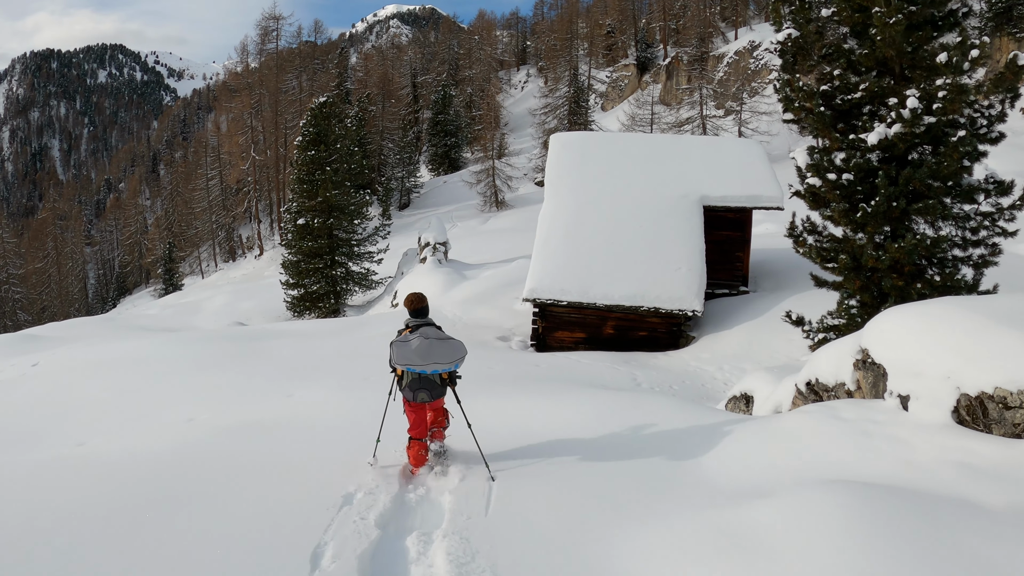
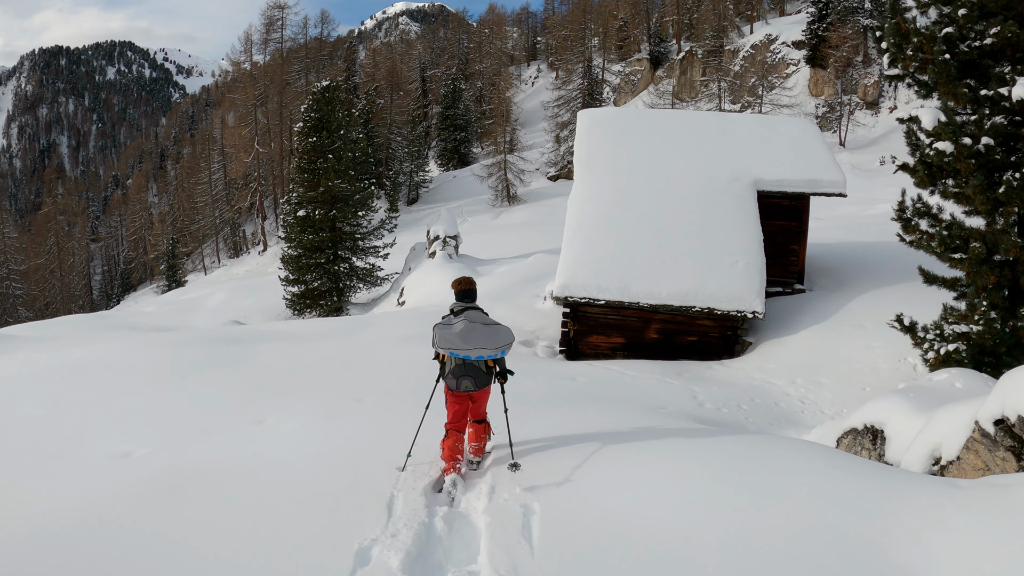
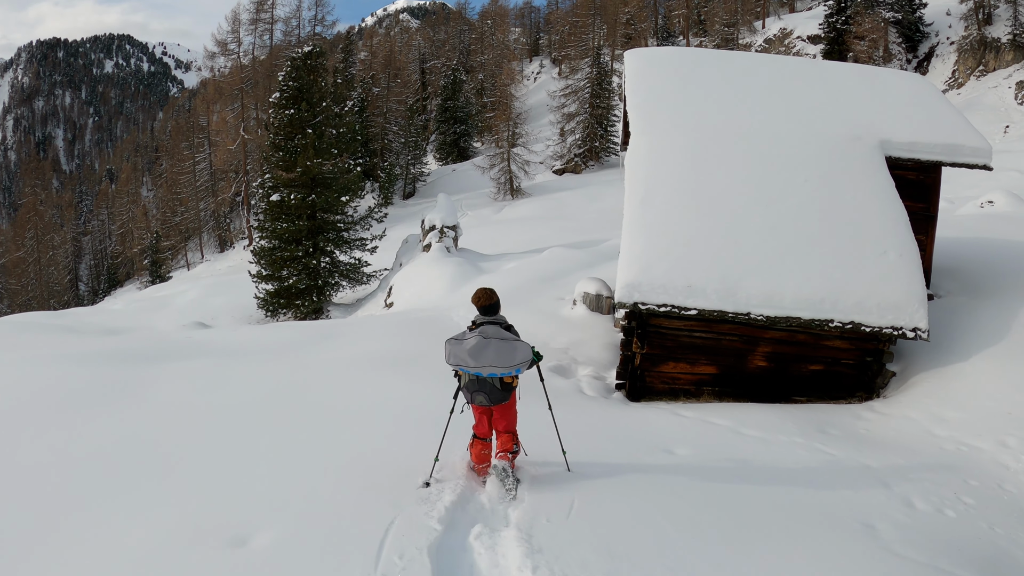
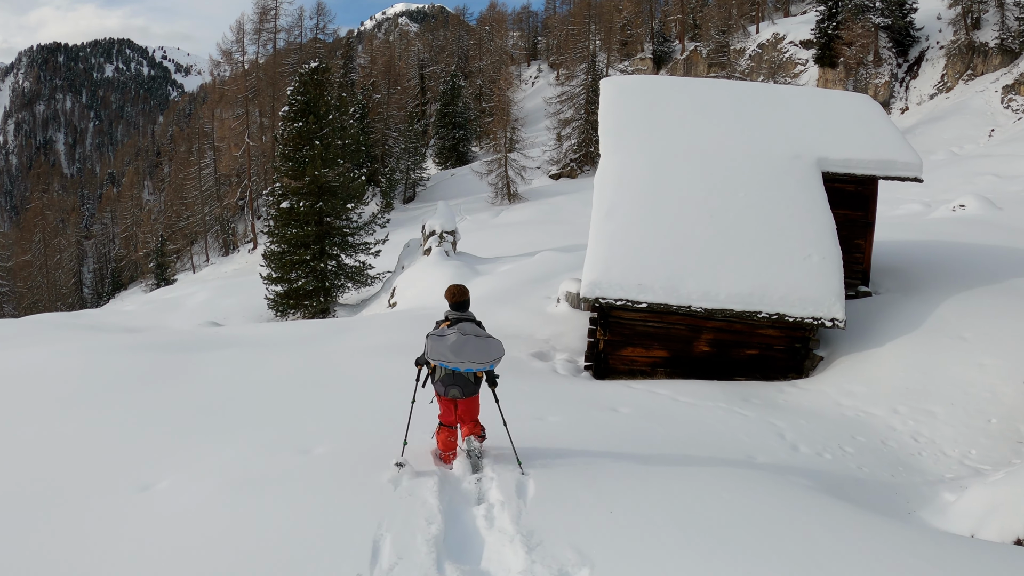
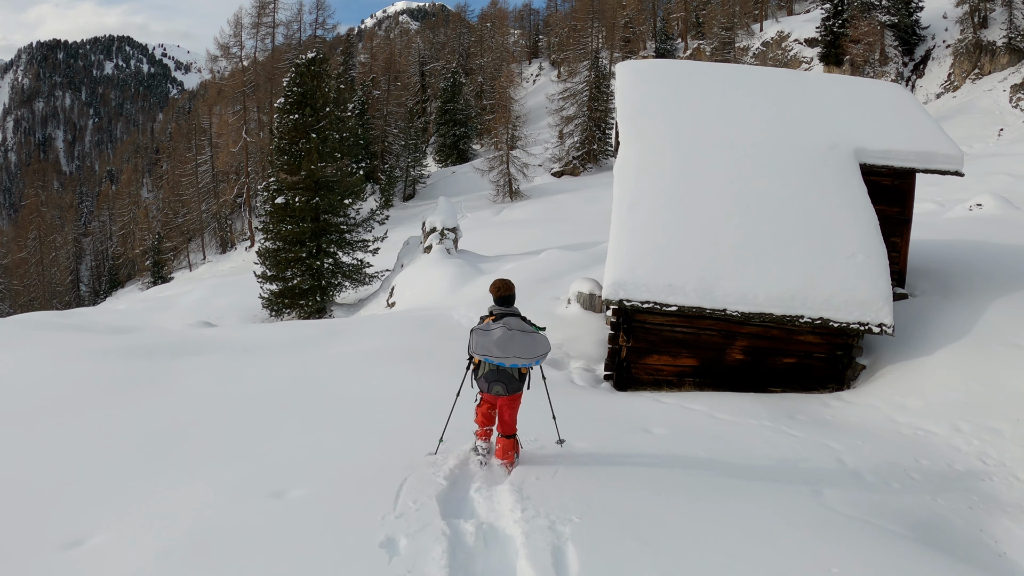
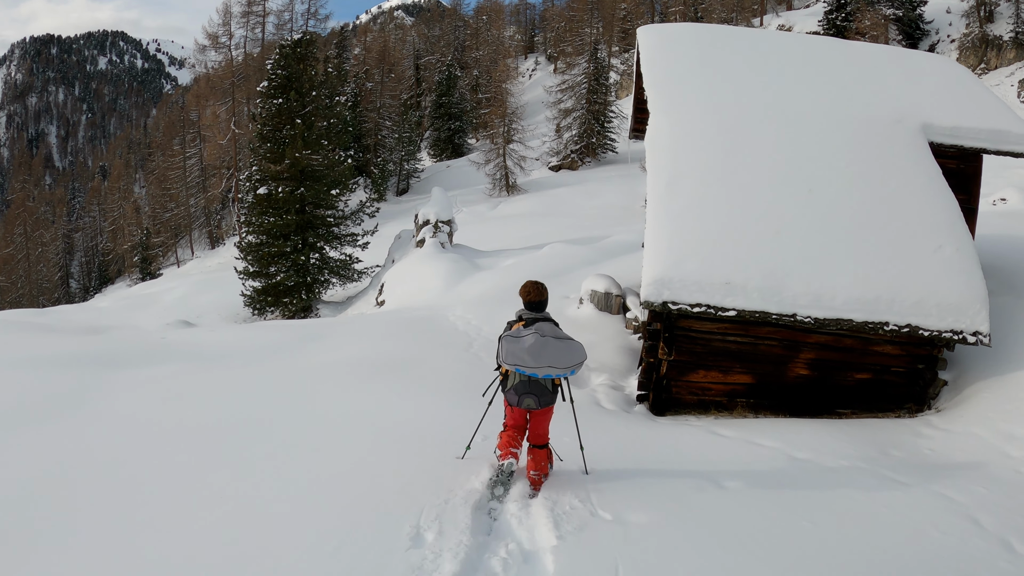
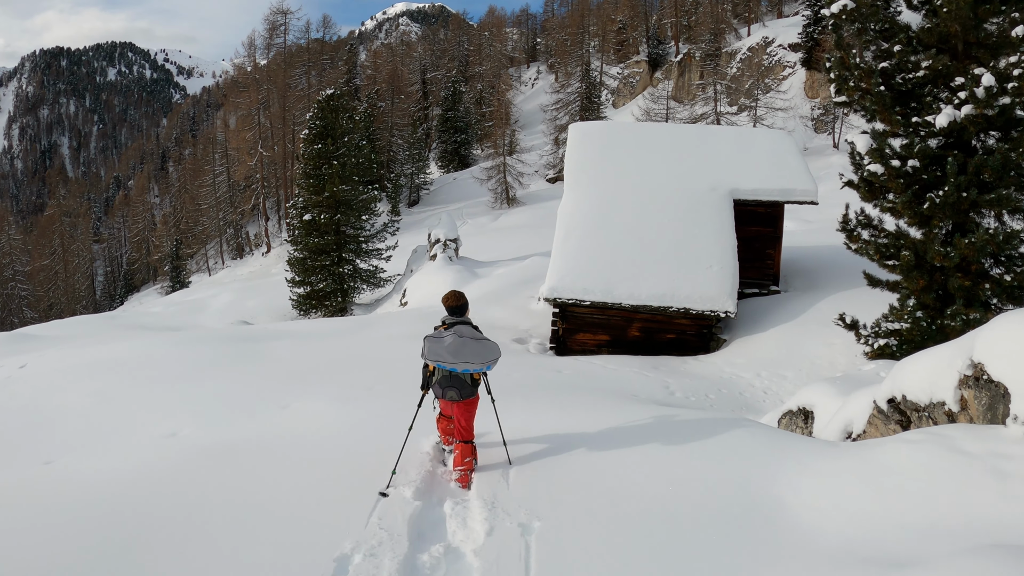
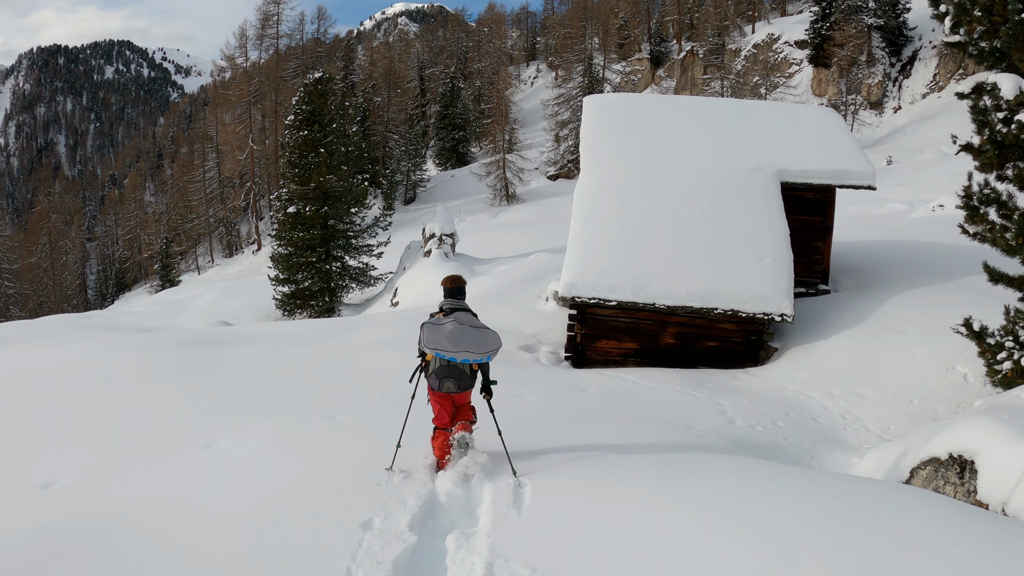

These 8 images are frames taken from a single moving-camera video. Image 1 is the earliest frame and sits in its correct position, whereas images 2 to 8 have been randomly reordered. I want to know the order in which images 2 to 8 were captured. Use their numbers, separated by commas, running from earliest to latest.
7, 2, 8, 4, 5, 3, 6
